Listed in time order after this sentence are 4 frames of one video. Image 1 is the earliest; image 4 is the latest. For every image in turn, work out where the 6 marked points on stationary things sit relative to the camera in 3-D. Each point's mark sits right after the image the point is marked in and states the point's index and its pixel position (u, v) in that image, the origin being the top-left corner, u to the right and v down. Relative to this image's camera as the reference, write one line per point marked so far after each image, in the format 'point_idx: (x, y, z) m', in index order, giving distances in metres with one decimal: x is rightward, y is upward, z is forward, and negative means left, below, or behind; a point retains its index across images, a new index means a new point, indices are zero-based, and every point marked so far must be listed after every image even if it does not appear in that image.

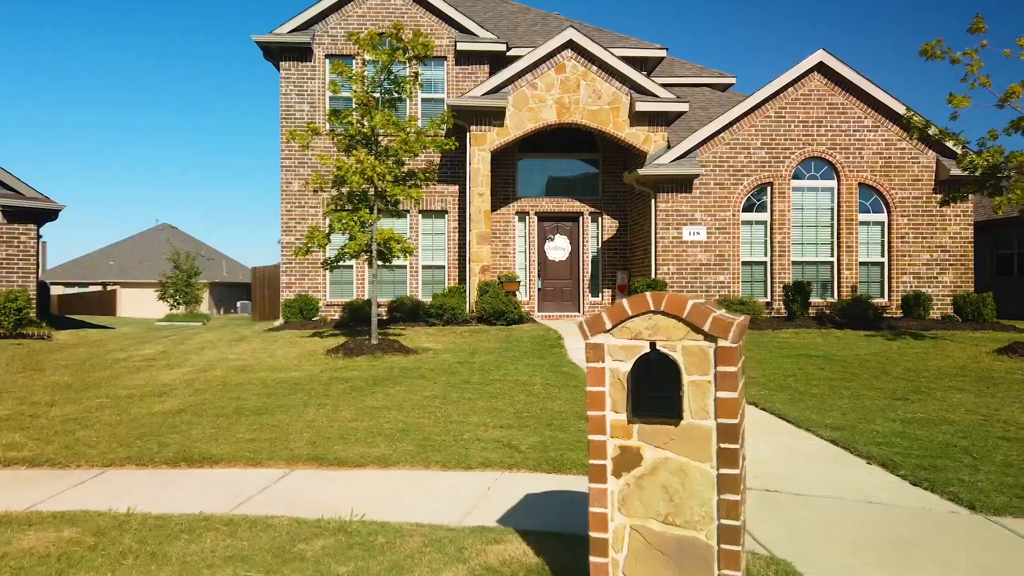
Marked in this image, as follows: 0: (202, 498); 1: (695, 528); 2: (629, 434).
0: (-2.3, -1.6, +5.1) m
1: (+0.7, -1.0, +2.8) m
2: (+0.5, -0.6, +2.9) m
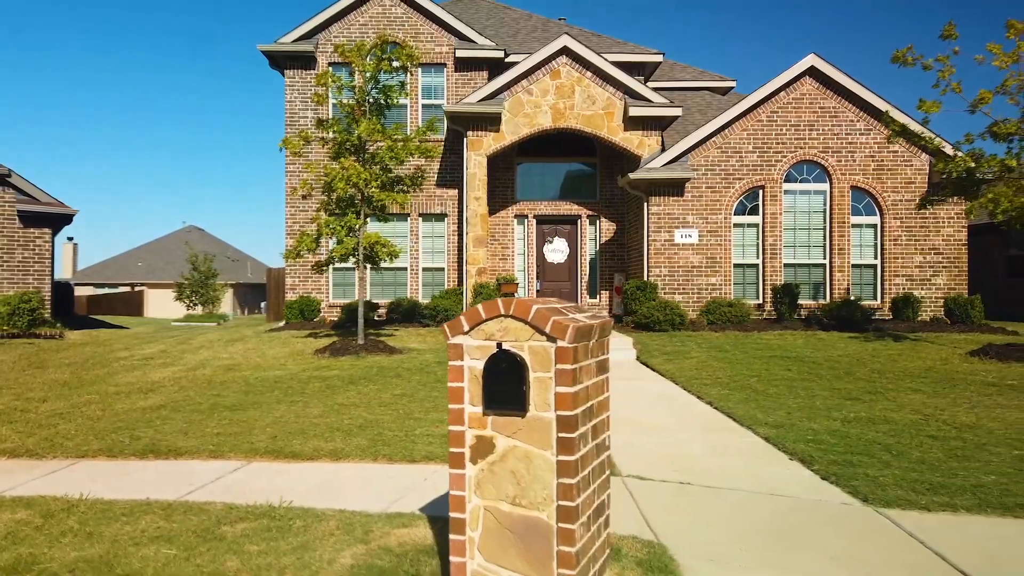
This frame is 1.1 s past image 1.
0: (-2.9, -1.6, +5.5) m
1: (+0.1, -1.0, +3.1) m
2: (-0.1, -0.6, +3.2) m
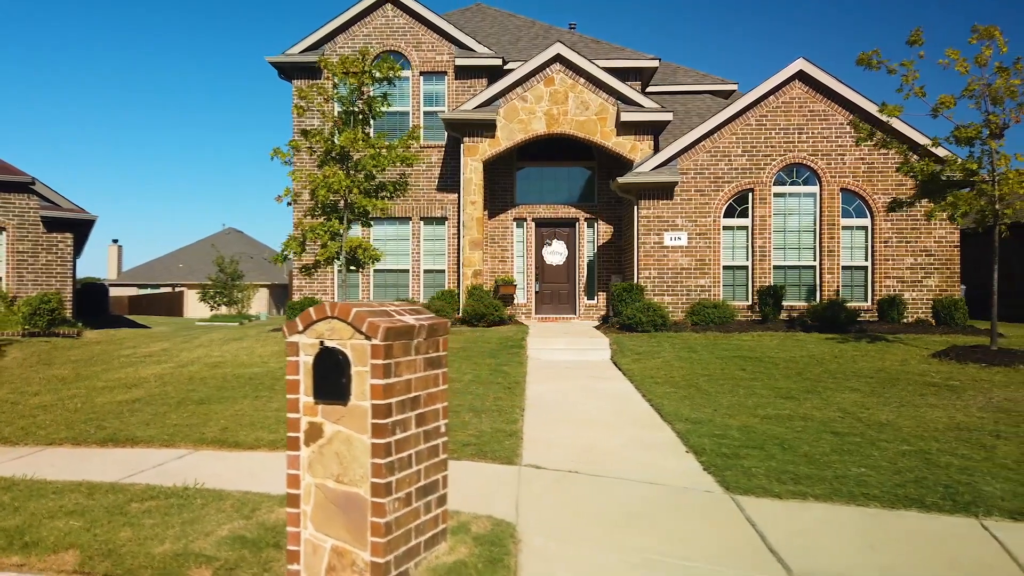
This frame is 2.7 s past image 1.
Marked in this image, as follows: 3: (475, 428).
0: (-3.7, -1.6, +6.1) m
1: (-0.8, -1.0, +3.6) m
2: (-1.1, -0.7, +3.7) m
3: (-0.4, -1.5, +7.2) m
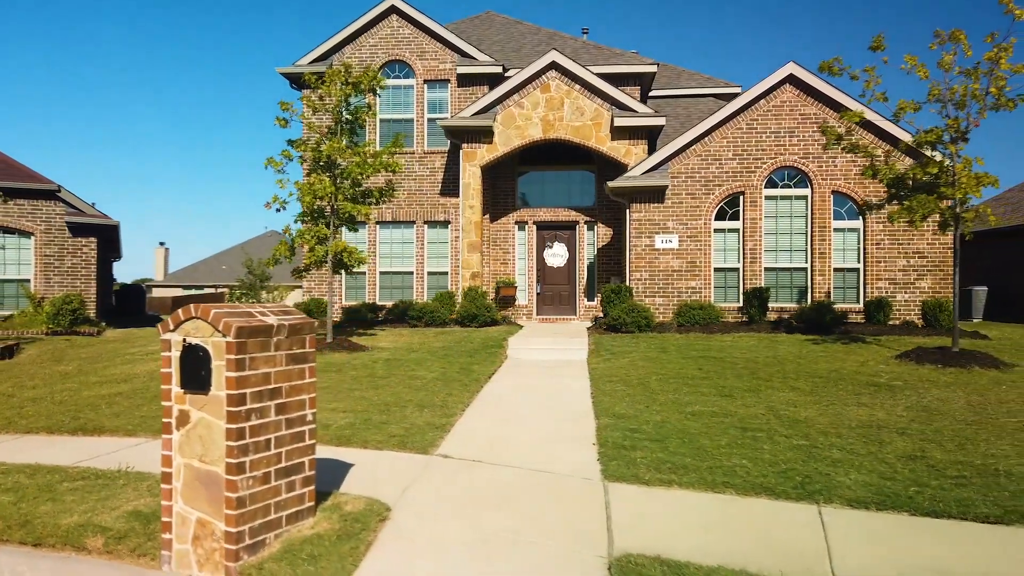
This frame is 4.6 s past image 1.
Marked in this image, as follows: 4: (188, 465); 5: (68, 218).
0: (-4.5, -1.7, +6.8) m
1: (-1.8, -1.0, +4.1) m
2: (-2.0, -0.7, +4.2) m
3: (-1.1, -1.5, +7.7) m
4: (-2.0, -1.1, +4.2) m
5: (-12.4, +1.9, +18.9) m
